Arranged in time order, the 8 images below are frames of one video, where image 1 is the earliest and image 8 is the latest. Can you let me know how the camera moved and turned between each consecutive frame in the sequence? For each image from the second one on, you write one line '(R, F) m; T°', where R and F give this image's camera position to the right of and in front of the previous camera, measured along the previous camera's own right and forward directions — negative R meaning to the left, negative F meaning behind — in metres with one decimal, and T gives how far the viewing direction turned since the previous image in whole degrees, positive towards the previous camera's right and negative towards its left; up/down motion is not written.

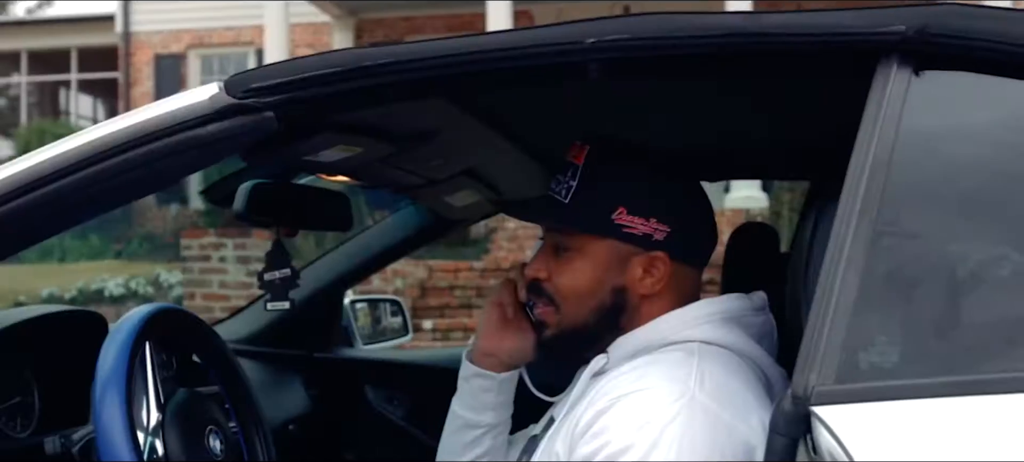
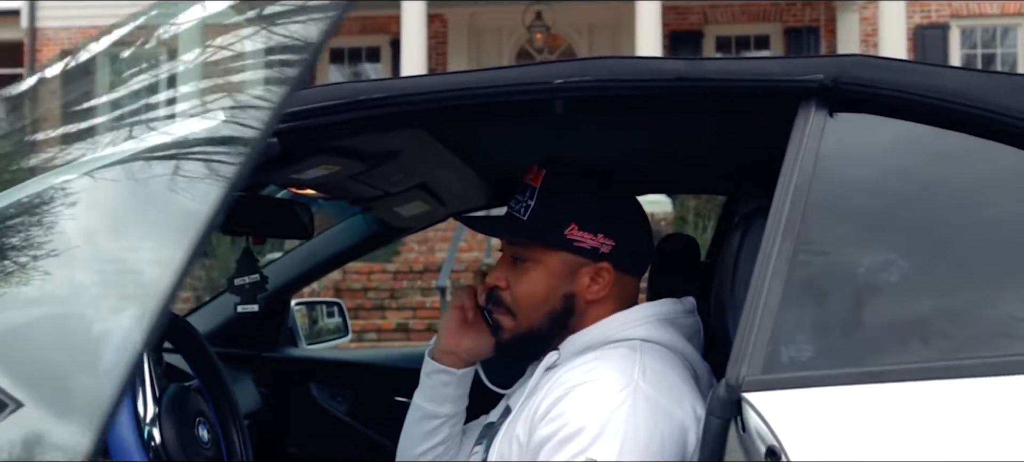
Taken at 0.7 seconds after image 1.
(-0.1, -0.2) m; +5°
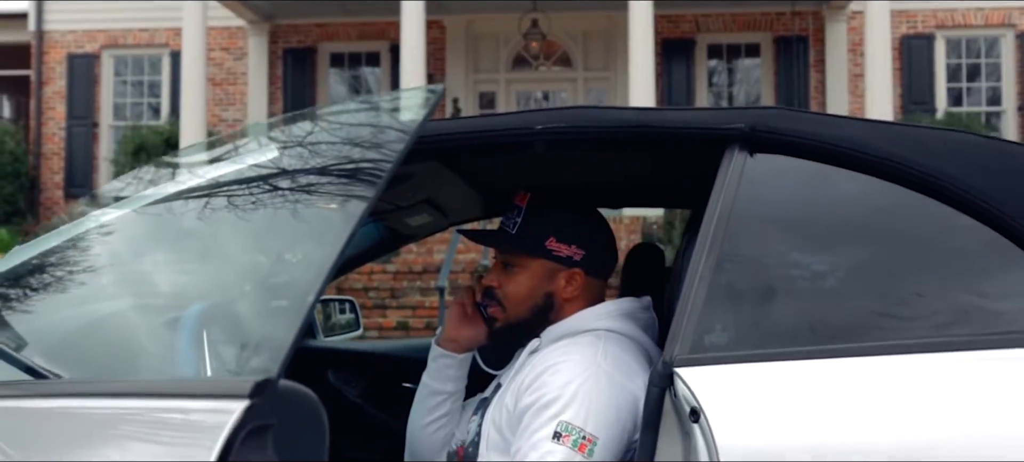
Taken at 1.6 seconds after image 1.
(0.0, -0.4) m; 0°
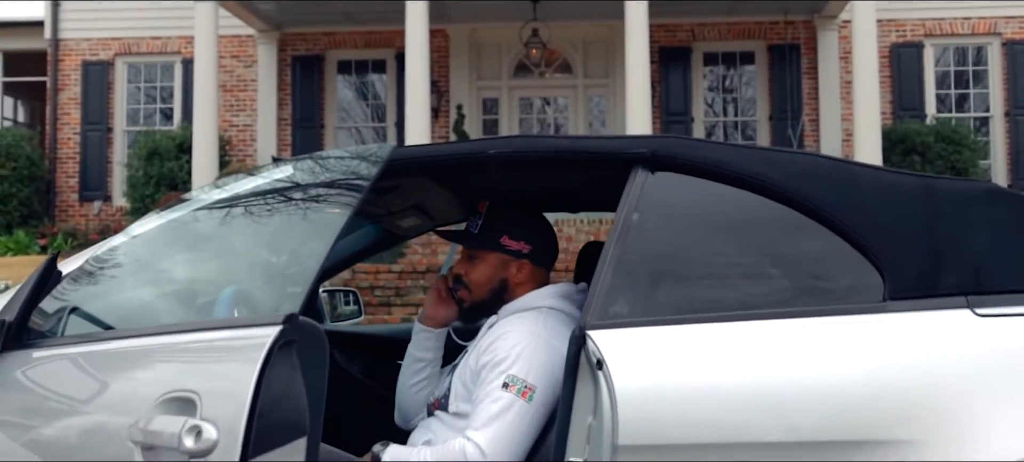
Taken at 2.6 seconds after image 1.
(+0.1, -0.6) m; 0°
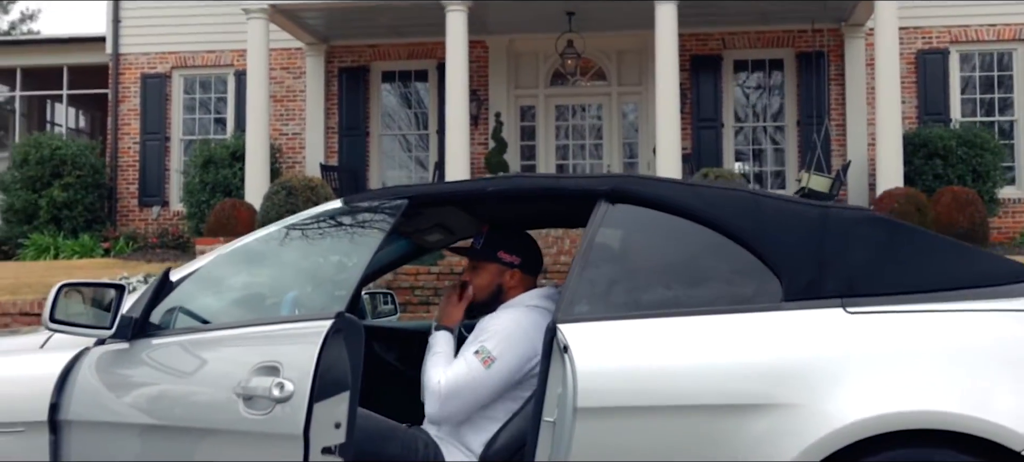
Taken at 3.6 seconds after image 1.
(+0.1, -0.7) m; -2°
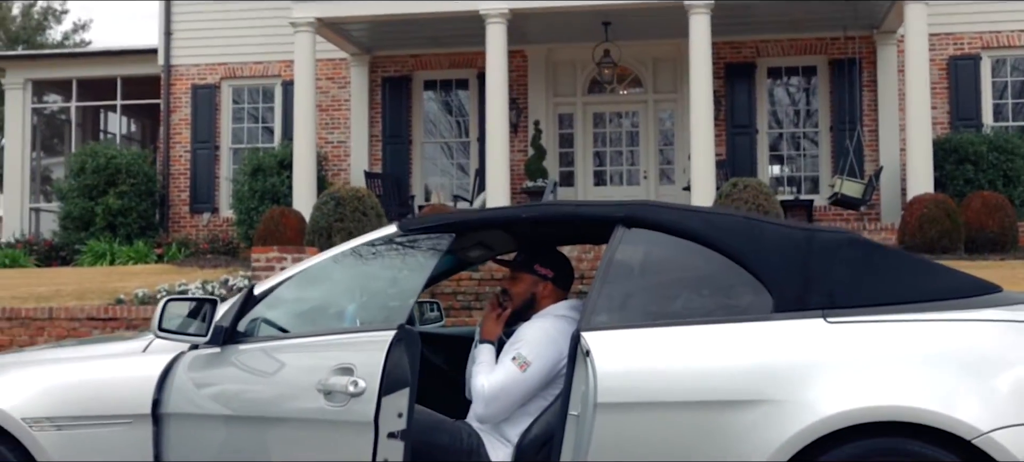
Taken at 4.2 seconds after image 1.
(0.0, -0.5) m; -2°
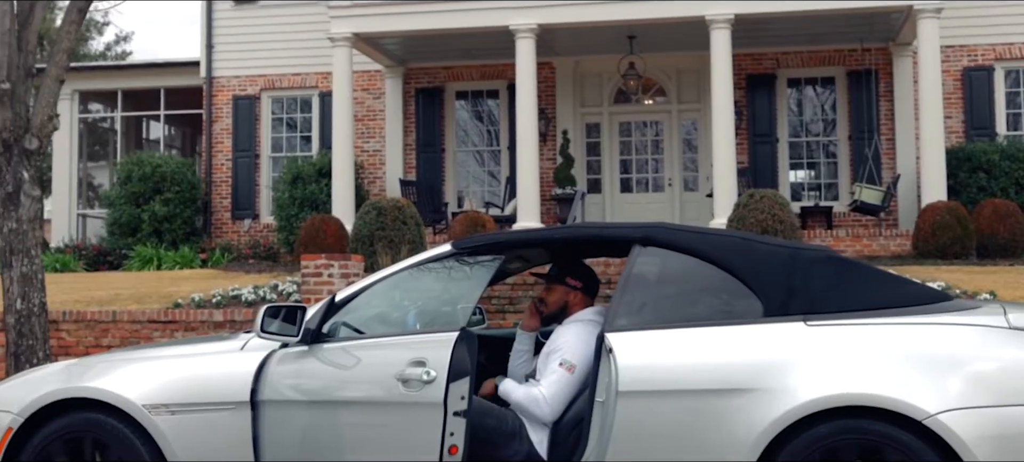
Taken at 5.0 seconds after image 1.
(0.0, -0.7) m; -1°
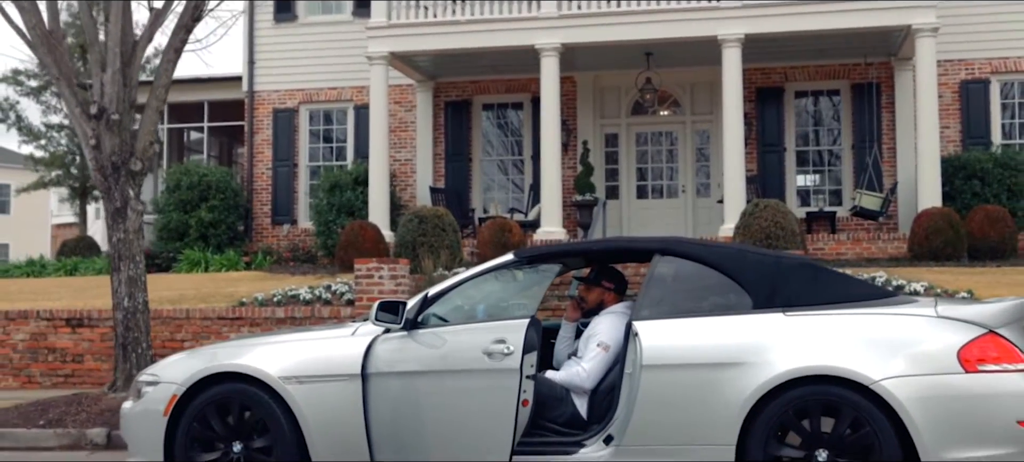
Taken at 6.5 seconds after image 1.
(-0.2, -1.3) m; -1°
